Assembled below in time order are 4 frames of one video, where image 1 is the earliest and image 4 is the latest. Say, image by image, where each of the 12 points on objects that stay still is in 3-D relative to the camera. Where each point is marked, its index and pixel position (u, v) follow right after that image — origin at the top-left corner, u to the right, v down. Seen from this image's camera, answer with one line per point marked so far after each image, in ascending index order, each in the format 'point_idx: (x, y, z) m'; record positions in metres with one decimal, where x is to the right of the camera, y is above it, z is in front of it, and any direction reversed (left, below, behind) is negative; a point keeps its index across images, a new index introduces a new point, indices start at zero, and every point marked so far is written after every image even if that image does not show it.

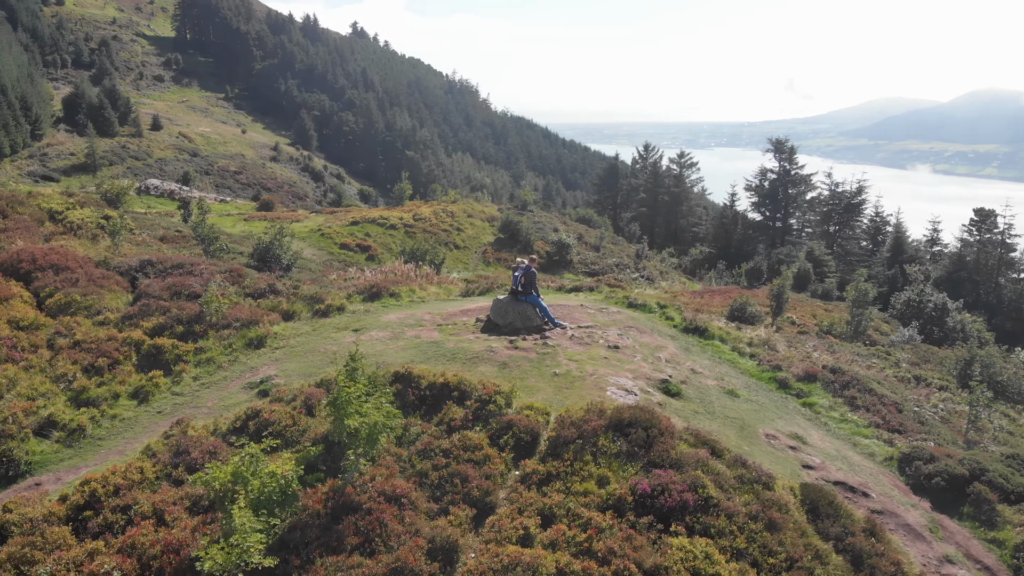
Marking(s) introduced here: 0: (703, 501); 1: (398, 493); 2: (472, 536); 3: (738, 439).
0: (+2.5, -2.8, +11.1) m
1: (-1.4, -2.6, +10.9) m
2: (-0.5, -3.0, +10.3) m
3: (+3.5, -2.4, +13.5) m
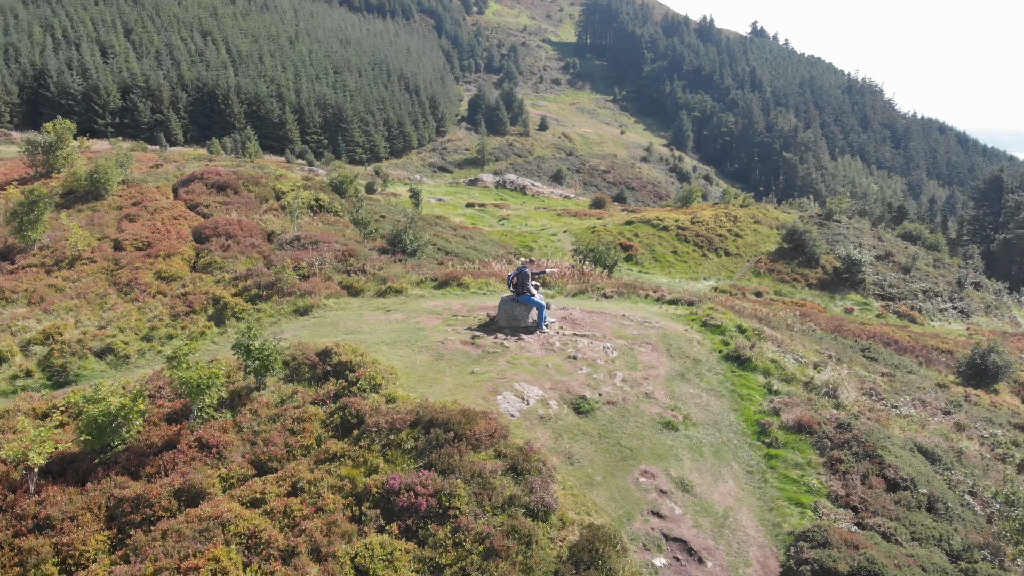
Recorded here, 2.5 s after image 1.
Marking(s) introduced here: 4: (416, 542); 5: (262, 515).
0: (-0.9, -2.8, +10.9) m
1: (-4.4, -2.3, +12.6) m
2: (-3.9, -2.7, +11.6) m
3: (+1.2, -2.7, +12.5) m
4: (-1.2, -3.1, +10.5) m
5: (-3.2, -2.9, +10.9) m
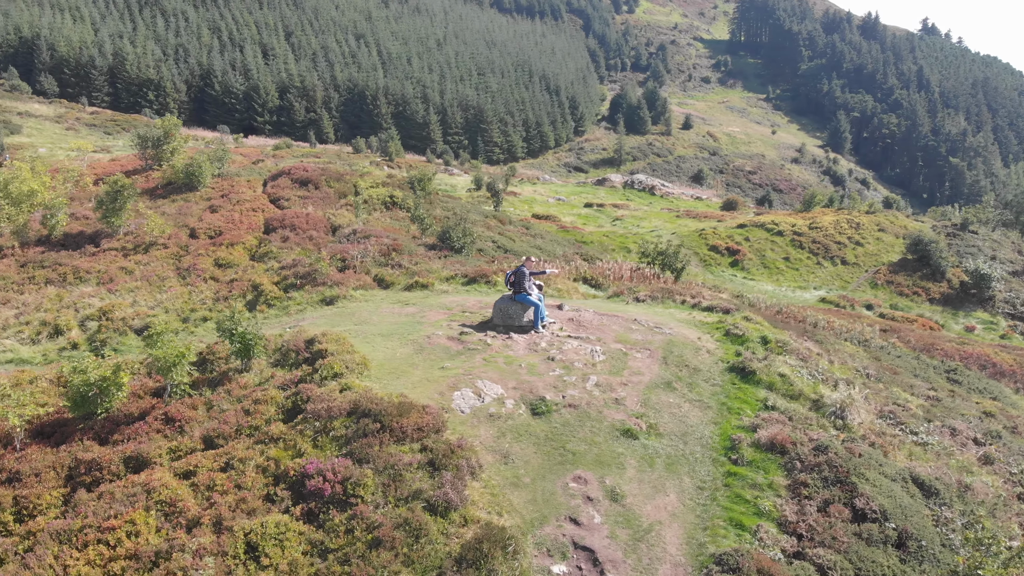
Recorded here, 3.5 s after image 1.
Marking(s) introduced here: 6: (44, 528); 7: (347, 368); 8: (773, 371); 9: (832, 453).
0: (-2.2, -2.7, +11.2) m
1: (-5.3, -2.1, +13.5) m
2: (-5.0, -2.5, +12.5) m
3: (+0.2, -2.7, +12.4) m
4: (-2.6, -3.0, +10.9) m
5: (-4.4, -2.7, +11.7) m
6: (-6.1, -3.1, +11.1) m
7: (-2.7, -1.4, +14.4) m
8: (+5.1, -1.6, +16.7) m
9: (+5.2, -2.6, +13.5) m
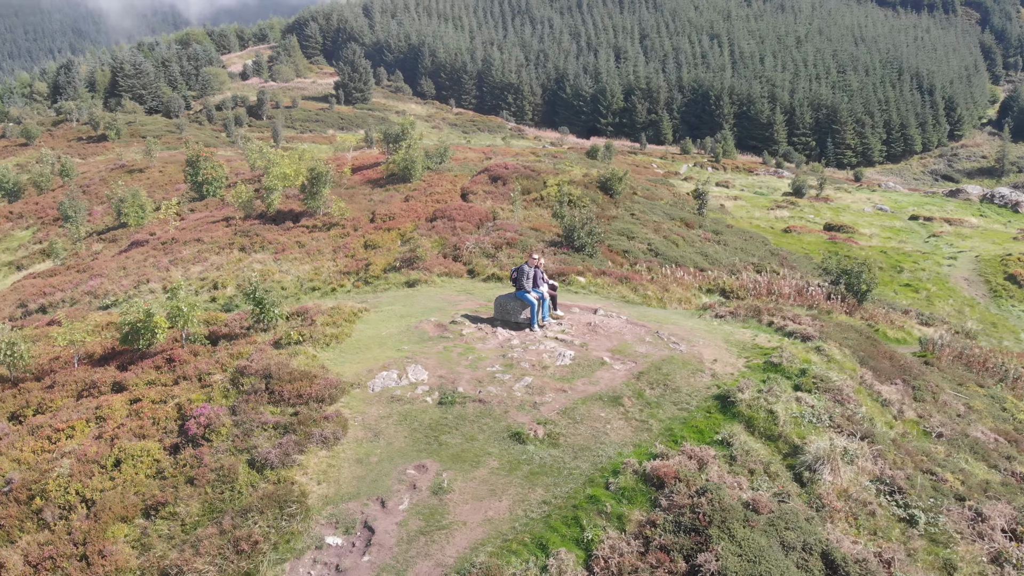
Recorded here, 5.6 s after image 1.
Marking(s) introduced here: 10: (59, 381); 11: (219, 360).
0: (-4.7, -2.3, +13.0) m
1: (-6.4, -1.4, +16.4) m
2: (-6.6, -1.8, +15.3) m
3: (-2.0, -2.5, +13.0) m
4: (-5.2, -2.5, +12.9) m
5: (-6.5, -2.1, +14.4) m
6: (-8.2, -2.3, +14.6) m
7: (-3.7, -1.0, +16.1) m
8: (+4.4, -2.0, +14.7) m
9: (+2.9, -3.0, +11.8) m
10: (-8.5, -1.8, +16.1) m
11: (-5.3, -1.4, +15.8) m
